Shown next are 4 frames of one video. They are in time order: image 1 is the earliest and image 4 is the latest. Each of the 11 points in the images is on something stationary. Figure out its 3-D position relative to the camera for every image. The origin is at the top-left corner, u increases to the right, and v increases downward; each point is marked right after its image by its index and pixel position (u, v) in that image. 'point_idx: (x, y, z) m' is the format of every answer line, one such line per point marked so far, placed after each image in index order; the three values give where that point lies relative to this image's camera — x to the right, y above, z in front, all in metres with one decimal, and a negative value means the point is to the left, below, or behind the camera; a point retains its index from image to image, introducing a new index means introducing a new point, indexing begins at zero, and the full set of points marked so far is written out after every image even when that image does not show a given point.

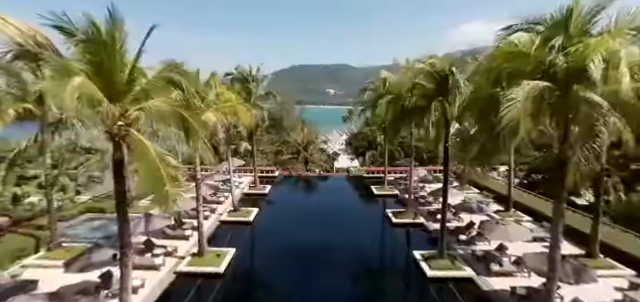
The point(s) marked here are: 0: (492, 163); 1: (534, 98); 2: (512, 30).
0: (+5.3, -0.4, +9.9) m
1: (+4.7, +1.2, +7.2) m
2: (+5.0, +3.1, +8.4) m
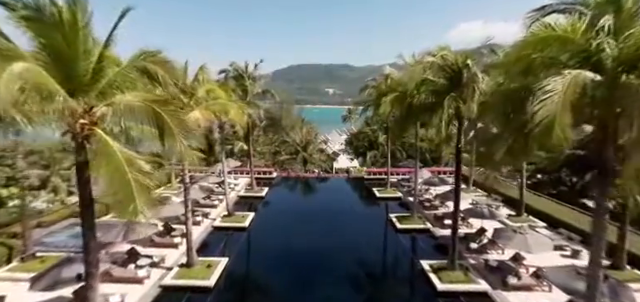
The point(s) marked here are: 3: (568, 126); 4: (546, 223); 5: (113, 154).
0: (+5.3, -0.4, +8.7) m
1: (+4.7, +1.1, +5.9) m
2: (+5.0, +3.1, +7.1) m
3: (+4.3, +0.4, +5.6) m
4: (+13.1, -4.1, +18.7) m
5: (-4.0, 0.0, +6.2) m
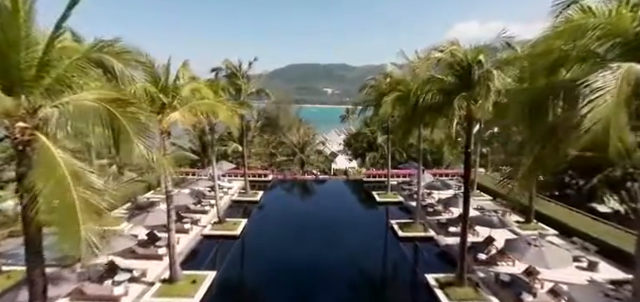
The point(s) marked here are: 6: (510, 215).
0: (+5.2, -0.6, +7.5) m
1: (+4.6, +0.9, +4.7) m
2: (+4.9, +2.9, +5.9) m
3: (+4.2, +0.3, +4.5) m
4: (+12.9, -4.3, +17.5) m
5: (-4.1, -0.2, +5.0) m
6: (+11.7, -3.9, +19.9) m
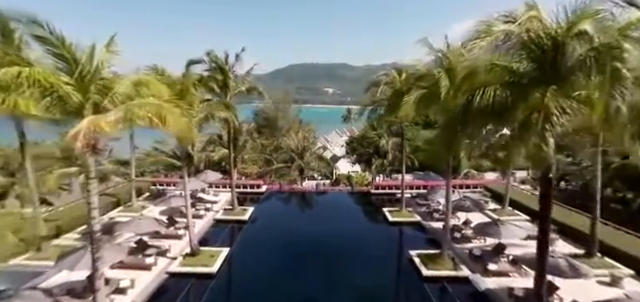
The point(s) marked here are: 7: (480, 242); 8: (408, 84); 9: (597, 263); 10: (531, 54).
0: (+5.1, -1.2, +3.4) m
1: (+4.6, +0.4, +0.7) m
2: (+4.9, +2.3, +1.8) m
3: (+4.2, -0.3, +0.4) m
4: (+12.9, -4.9, +13.4) m
5: (-4.1, -0.8, +0.9) m
6: (+11.7, -4.5, +15.8) m
7: (+8.7, -4.8, +17.7) m
8: (+5.0, +3.9, +18.6) m
9: (+11.7, -4.7, +13.7) m
10: (+4.7, +2.2, +7.0) m
